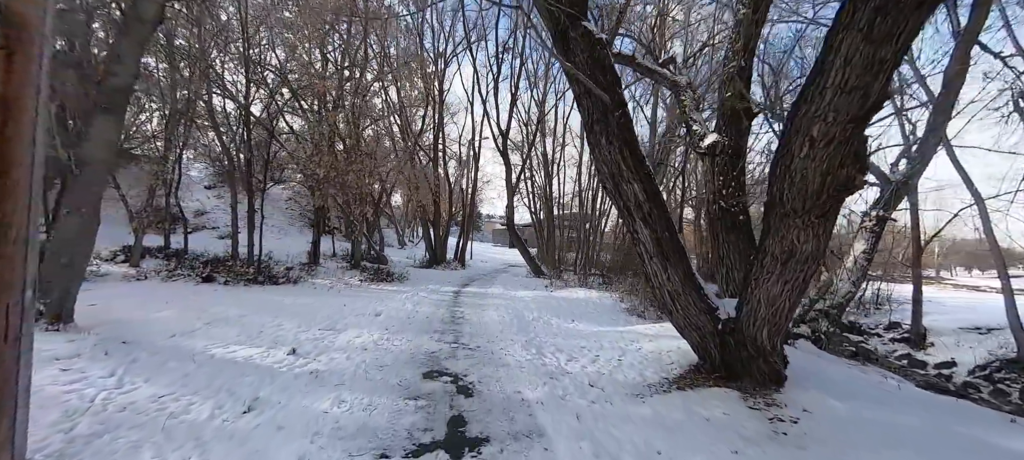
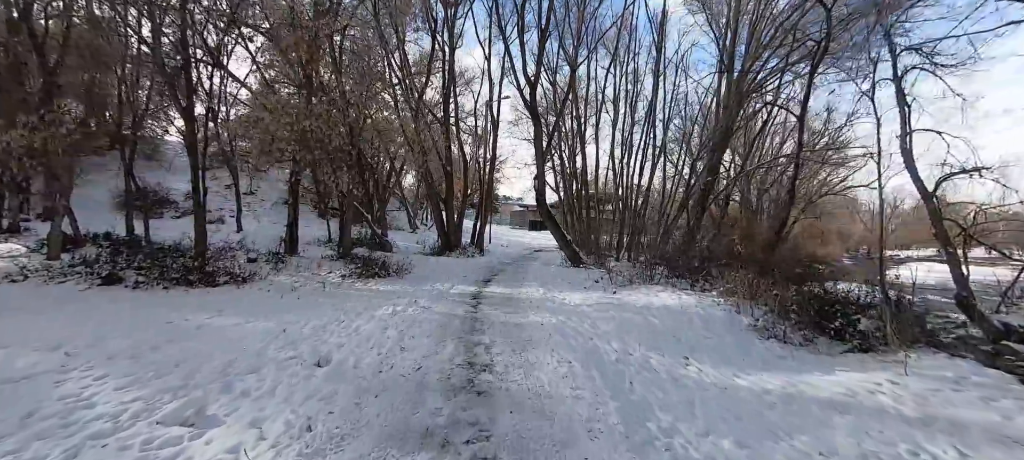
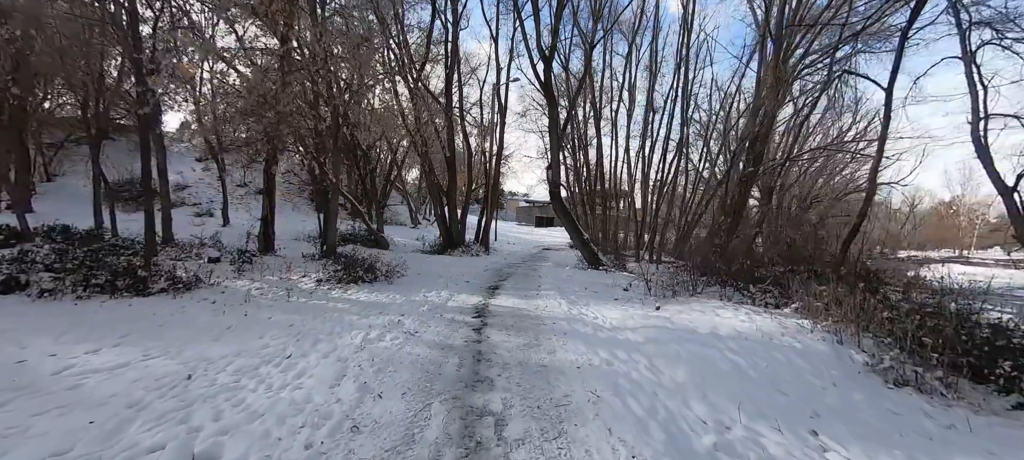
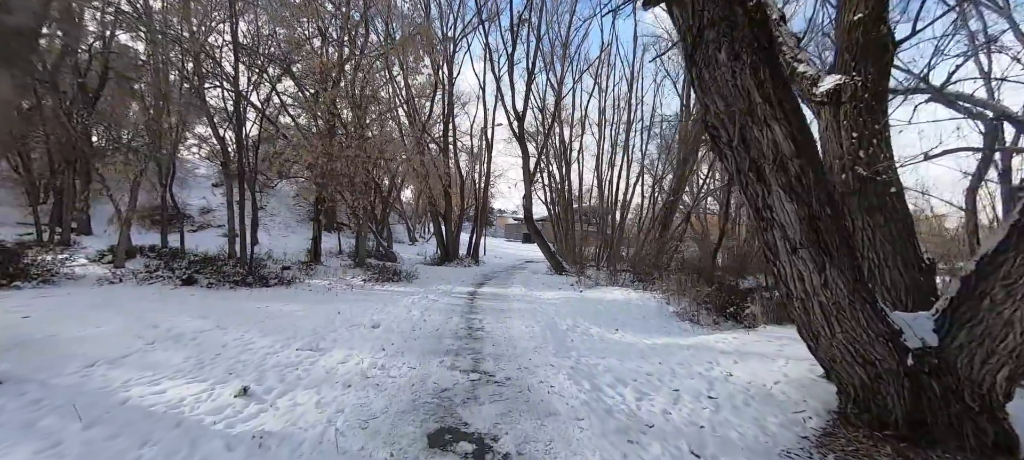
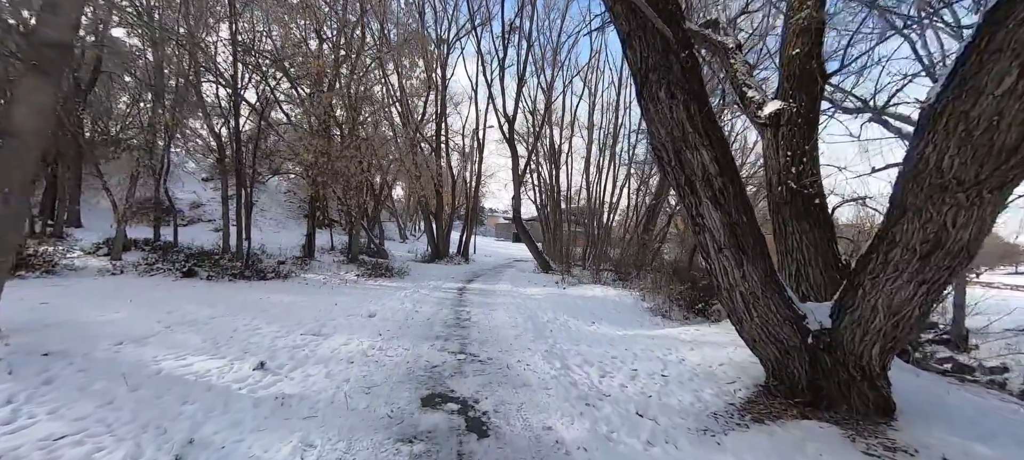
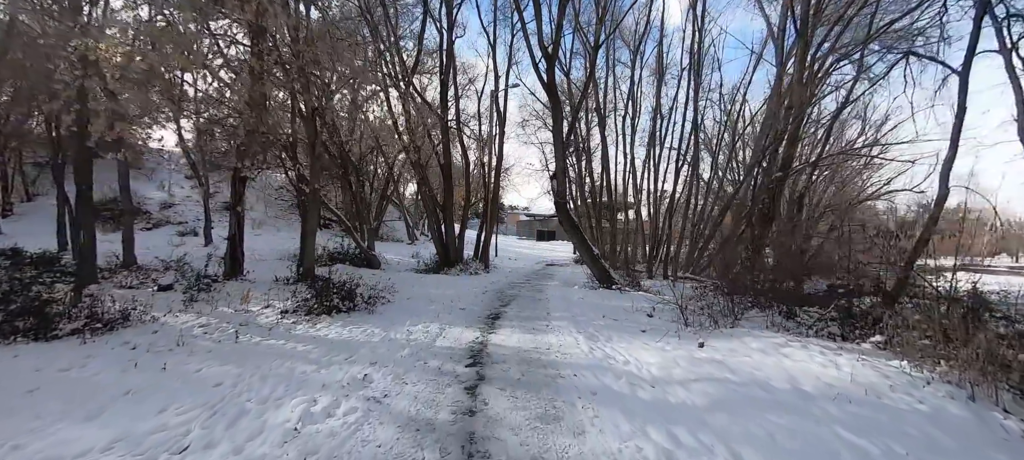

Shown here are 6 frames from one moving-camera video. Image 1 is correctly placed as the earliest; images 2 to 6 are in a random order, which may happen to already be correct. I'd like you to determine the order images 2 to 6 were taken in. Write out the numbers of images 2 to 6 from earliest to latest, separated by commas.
5, 4, 2, 3, 6
